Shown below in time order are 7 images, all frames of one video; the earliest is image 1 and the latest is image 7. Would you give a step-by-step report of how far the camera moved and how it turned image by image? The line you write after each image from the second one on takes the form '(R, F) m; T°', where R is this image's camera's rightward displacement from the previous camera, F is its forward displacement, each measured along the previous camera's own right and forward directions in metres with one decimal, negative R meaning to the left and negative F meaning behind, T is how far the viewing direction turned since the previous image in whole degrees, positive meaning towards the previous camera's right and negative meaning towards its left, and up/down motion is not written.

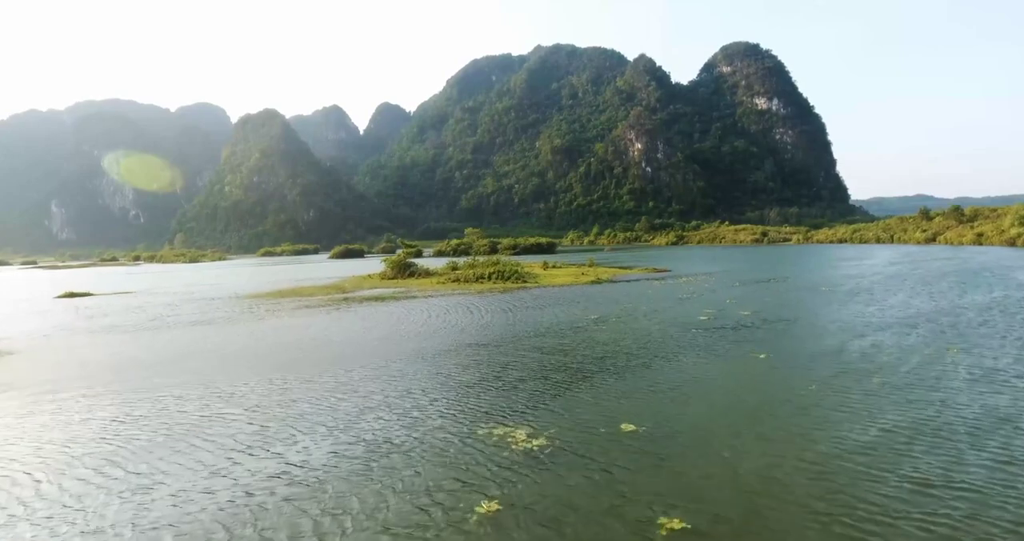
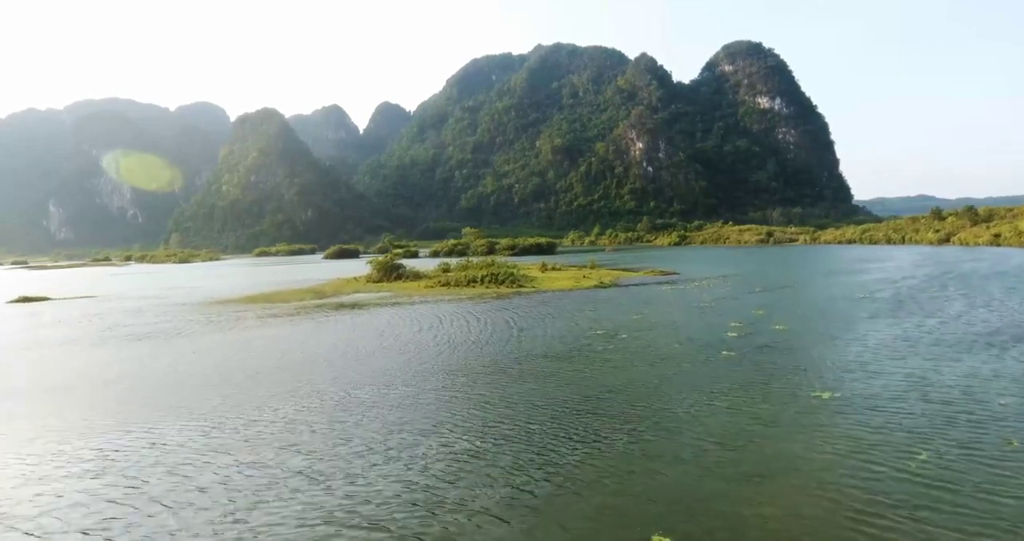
(+0.4, +4.1) m; 0°
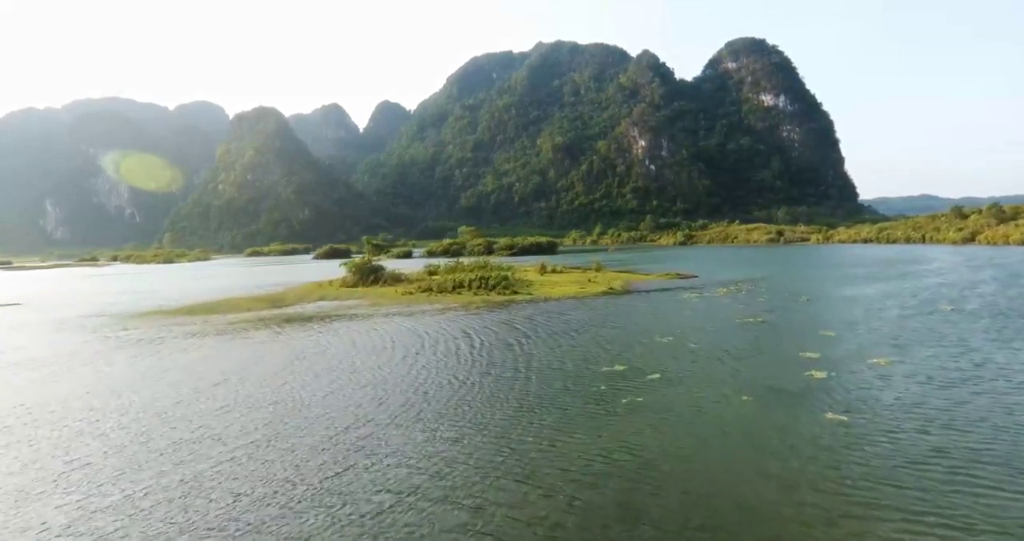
(+0.5, +6.5) m; 0°
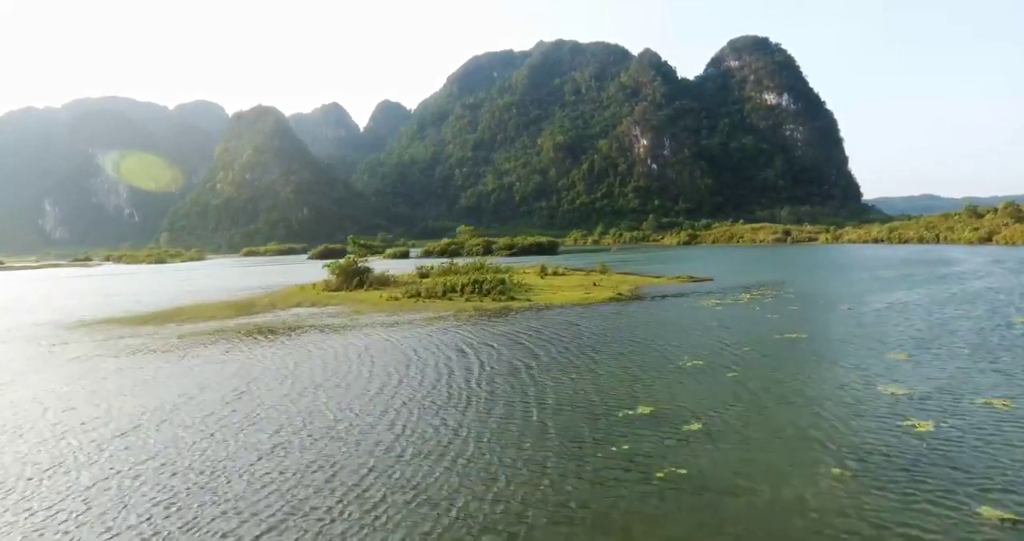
(+0.2, +3.8) m; 0°
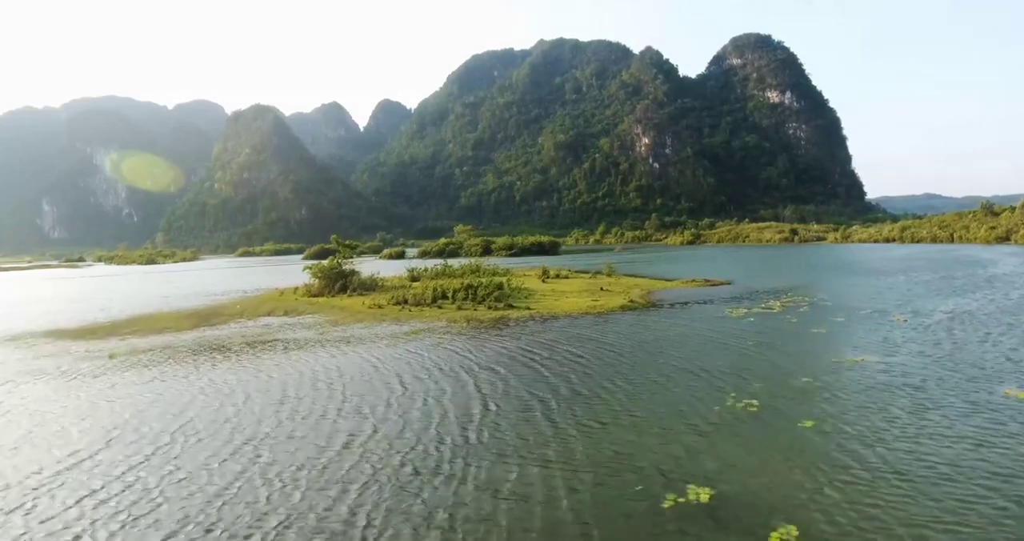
(+0.1, +3.8) m; 0°
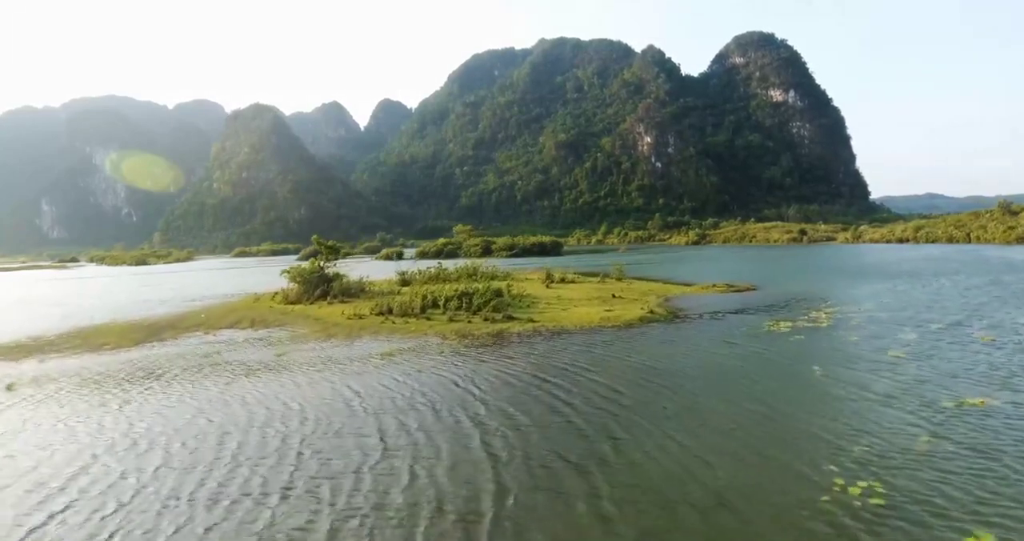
(0.0, +3.9) m; 0°
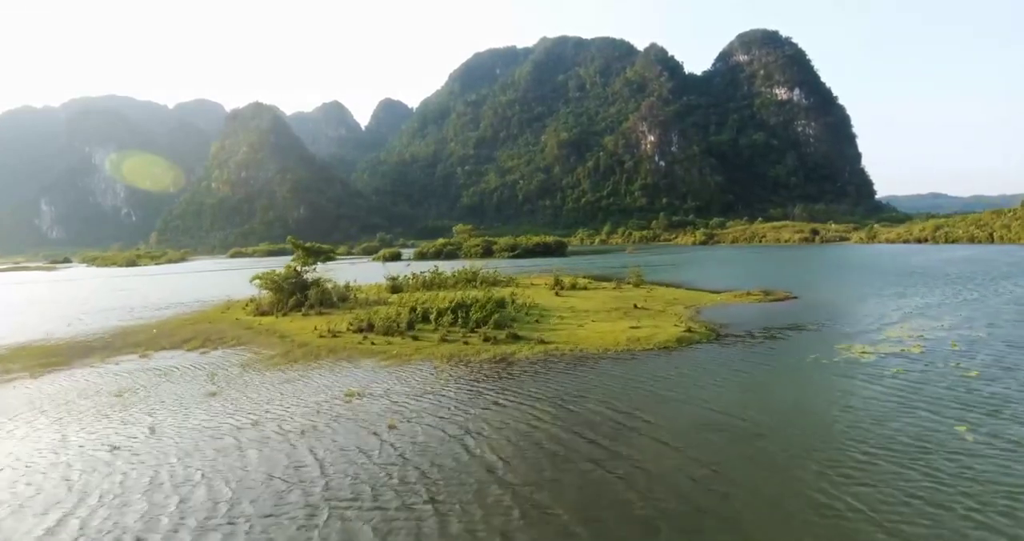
(-0.2, +4.5) m; 0°
